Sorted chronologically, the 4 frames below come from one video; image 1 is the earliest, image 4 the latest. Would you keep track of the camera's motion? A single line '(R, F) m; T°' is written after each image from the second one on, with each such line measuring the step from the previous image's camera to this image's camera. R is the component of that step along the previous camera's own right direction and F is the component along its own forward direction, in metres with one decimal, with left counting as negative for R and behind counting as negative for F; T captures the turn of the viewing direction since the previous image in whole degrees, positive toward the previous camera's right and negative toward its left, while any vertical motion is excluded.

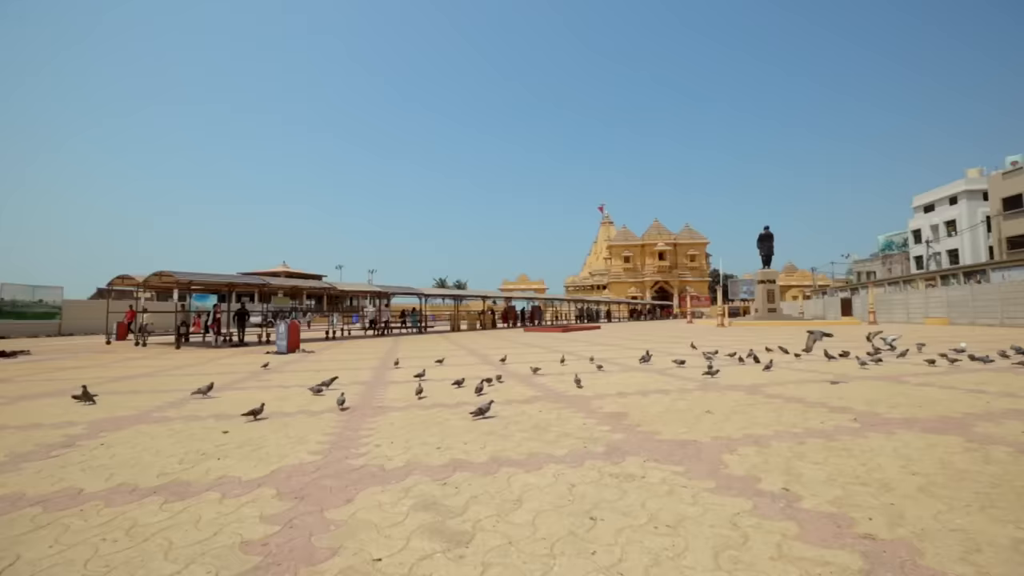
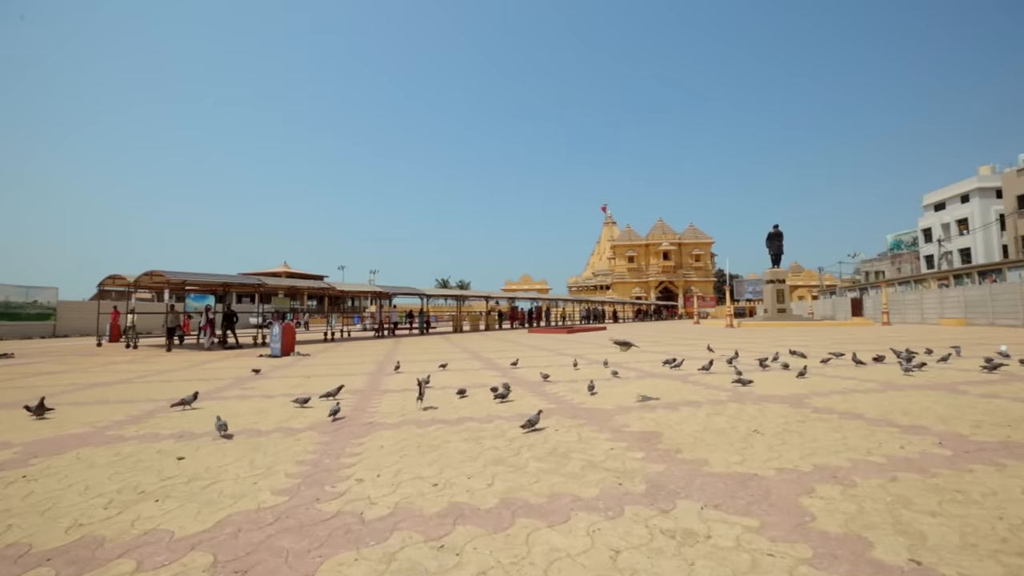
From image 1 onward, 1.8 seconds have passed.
(-0.1, +0.8) m; 0°
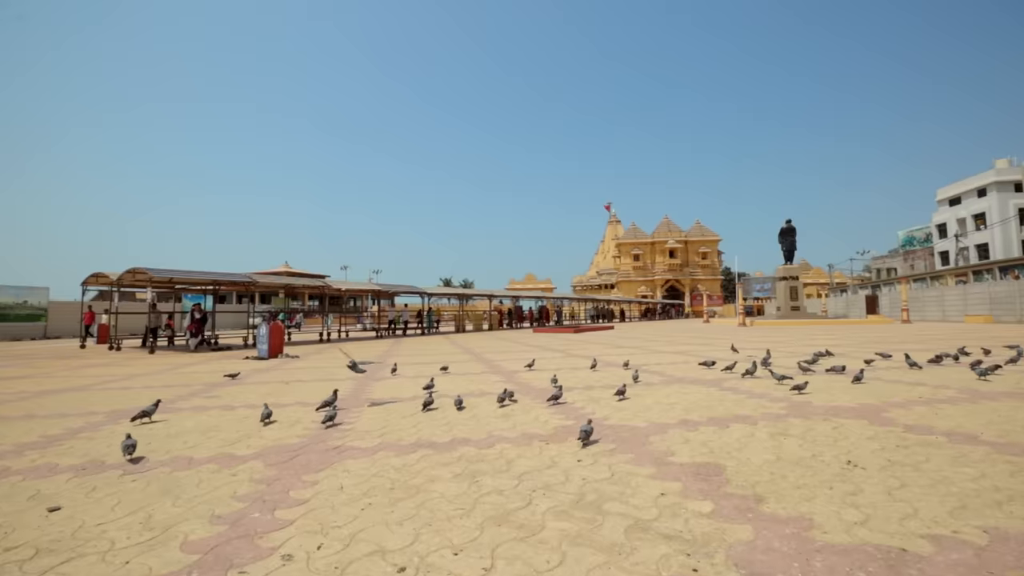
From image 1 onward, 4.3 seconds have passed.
(0.0, +1.2) m; 0°
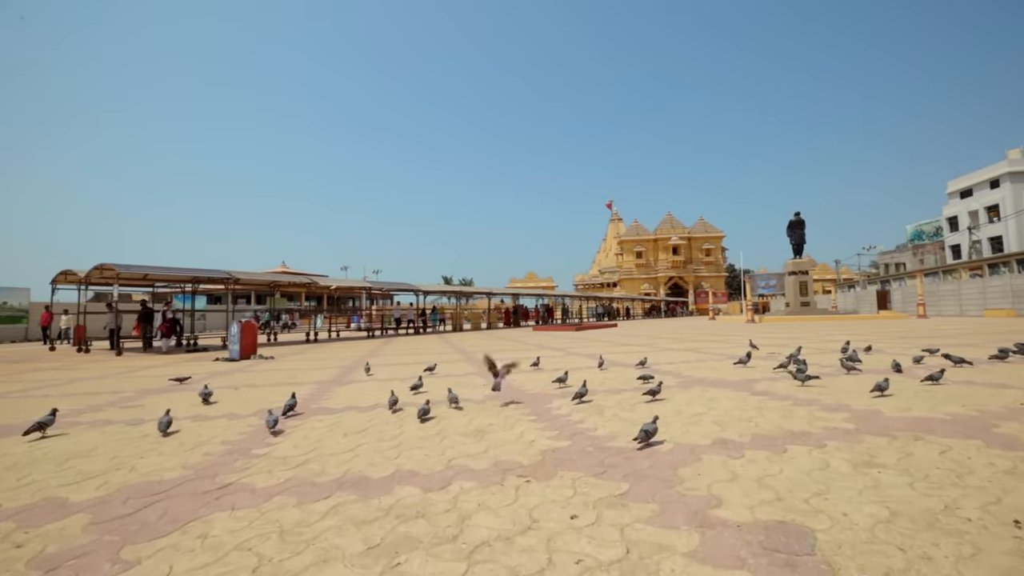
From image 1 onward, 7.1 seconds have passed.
(+0.2, +1.3) m; 0°
